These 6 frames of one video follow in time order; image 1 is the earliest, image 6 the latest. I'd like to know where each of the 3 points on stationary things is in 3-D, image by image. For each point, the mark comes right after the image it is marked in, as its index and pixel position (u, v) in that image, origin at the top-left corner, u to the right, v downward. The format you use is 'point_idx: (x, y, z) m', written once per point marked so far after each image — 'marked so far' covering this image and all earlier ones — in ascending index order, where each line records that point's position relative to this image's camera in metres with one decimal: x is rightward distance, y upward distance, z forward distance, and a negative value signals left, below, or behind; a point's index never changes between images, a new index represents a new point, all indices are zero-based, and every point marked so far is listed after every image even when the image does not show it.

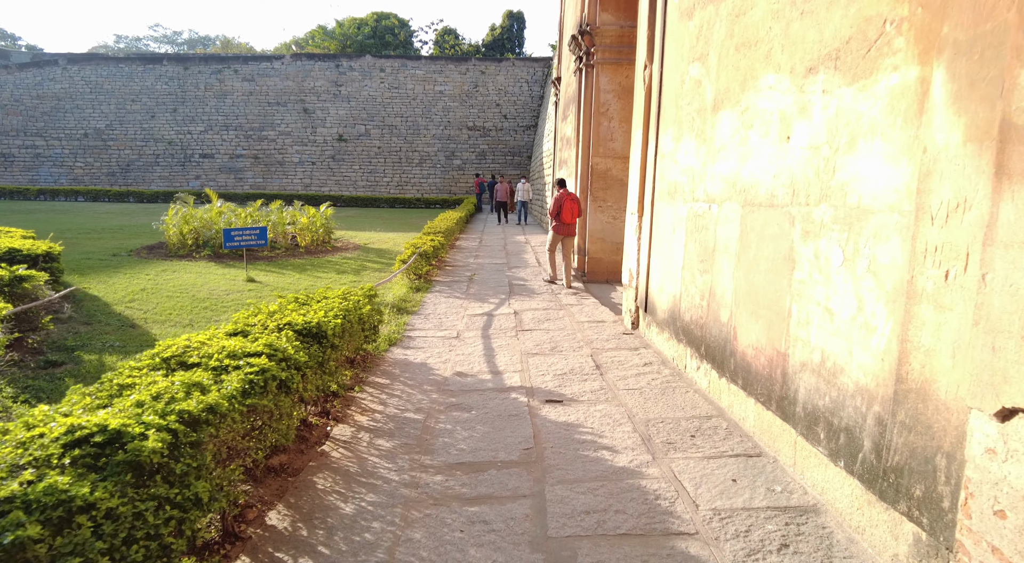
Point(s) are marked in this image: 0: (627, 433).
0: (+0.5, -0.7, +3.0) m
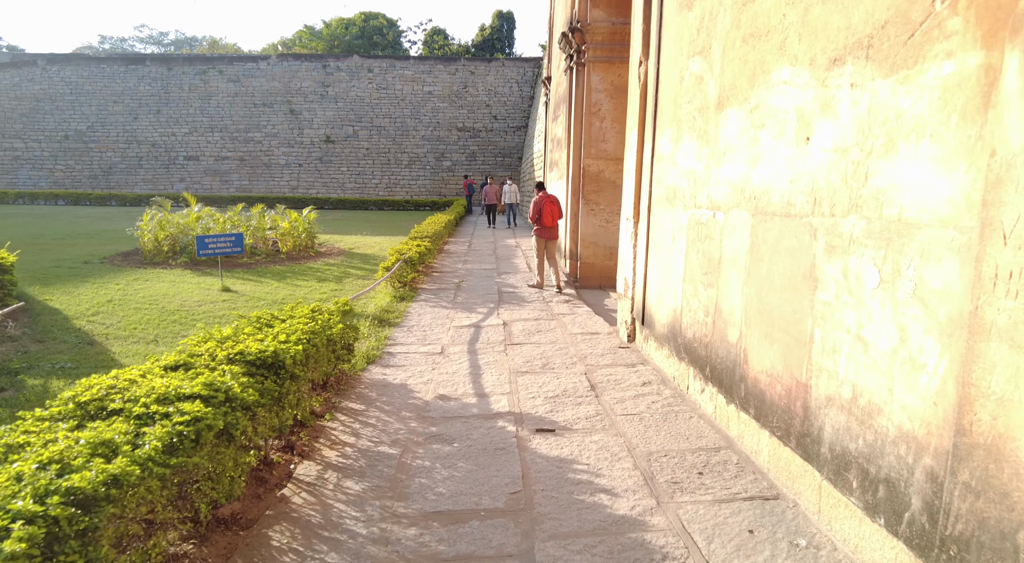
0: (+0.5, -0.8, +2.7) m
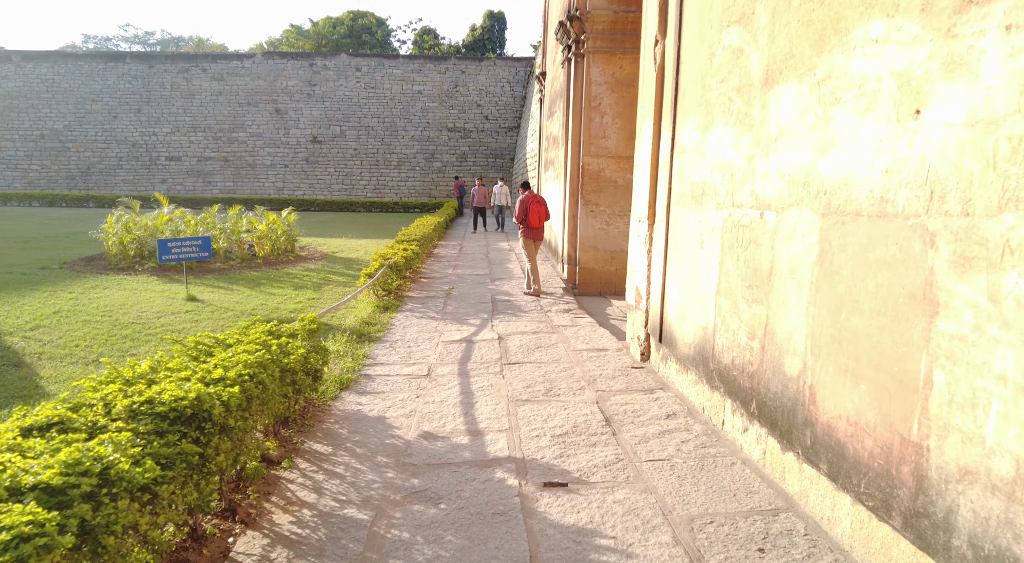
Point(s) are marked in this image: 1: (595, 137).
0: (+0.5, -0.9, +2.1) m
1: (+1.1, +1.9, +8.5) m
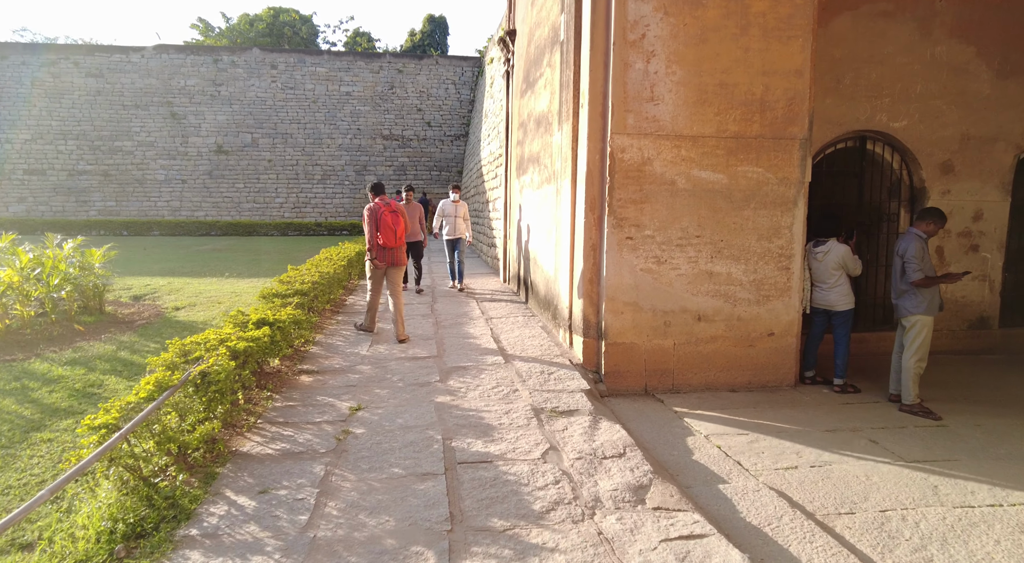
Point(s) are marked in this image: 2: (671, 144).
0: (+0.8, -1.3, -2.0) m
1: (+0.8, +1.3, +4.5) m
2: (+1.1, +1.0, +4.6) m
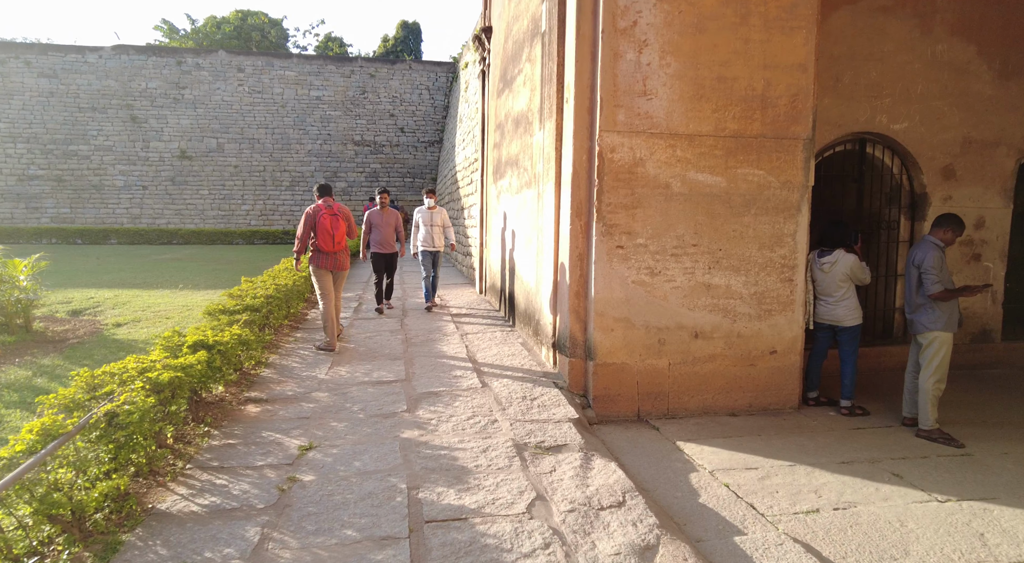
0: (+1.0, -1.3, -2.5) m
1: (+0.7, +1.2, +4.0) m
2: (+1.0, +0.9, +4.1) m
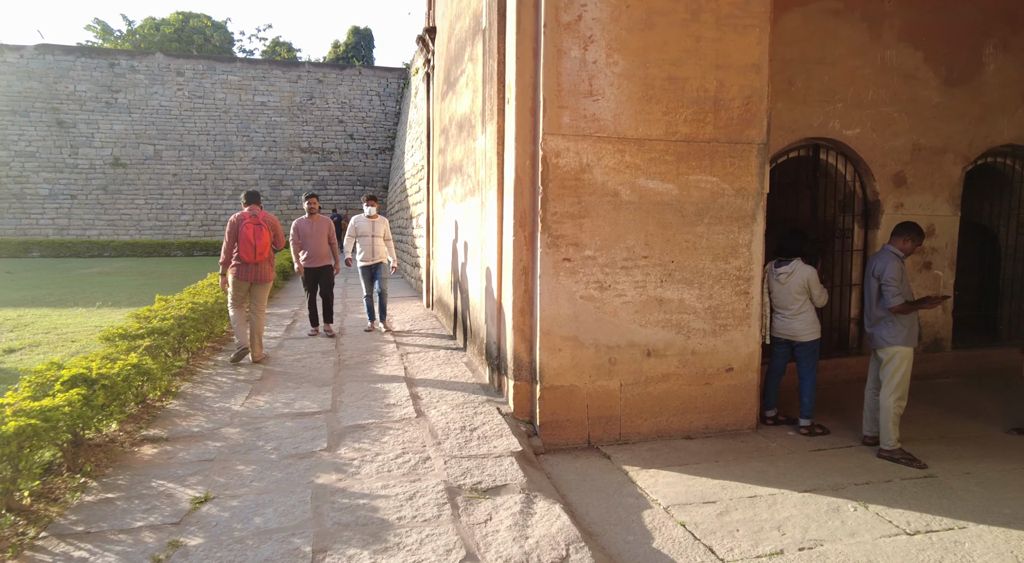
0: (+1.0, -1.3, -2.8) m
1: (+0.3, +1.1, +3.7) m
2: (+0.6, +0.8, +3.8) m
